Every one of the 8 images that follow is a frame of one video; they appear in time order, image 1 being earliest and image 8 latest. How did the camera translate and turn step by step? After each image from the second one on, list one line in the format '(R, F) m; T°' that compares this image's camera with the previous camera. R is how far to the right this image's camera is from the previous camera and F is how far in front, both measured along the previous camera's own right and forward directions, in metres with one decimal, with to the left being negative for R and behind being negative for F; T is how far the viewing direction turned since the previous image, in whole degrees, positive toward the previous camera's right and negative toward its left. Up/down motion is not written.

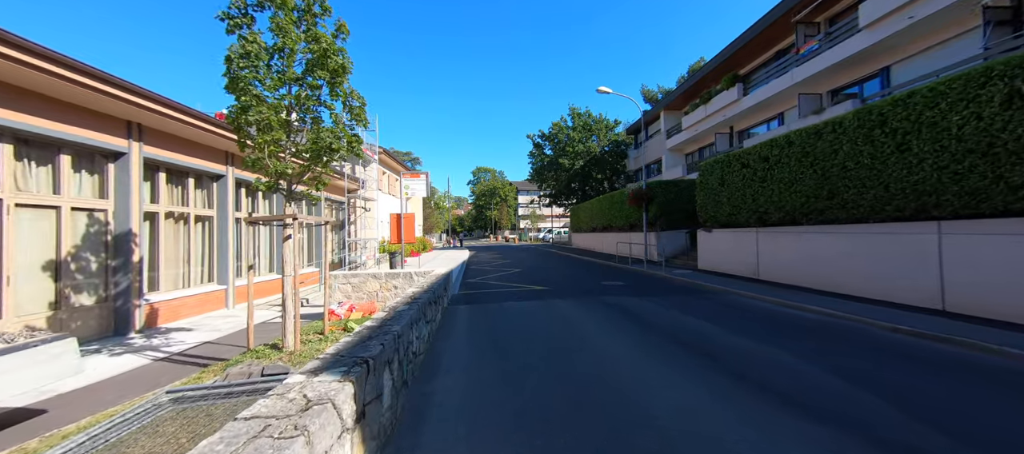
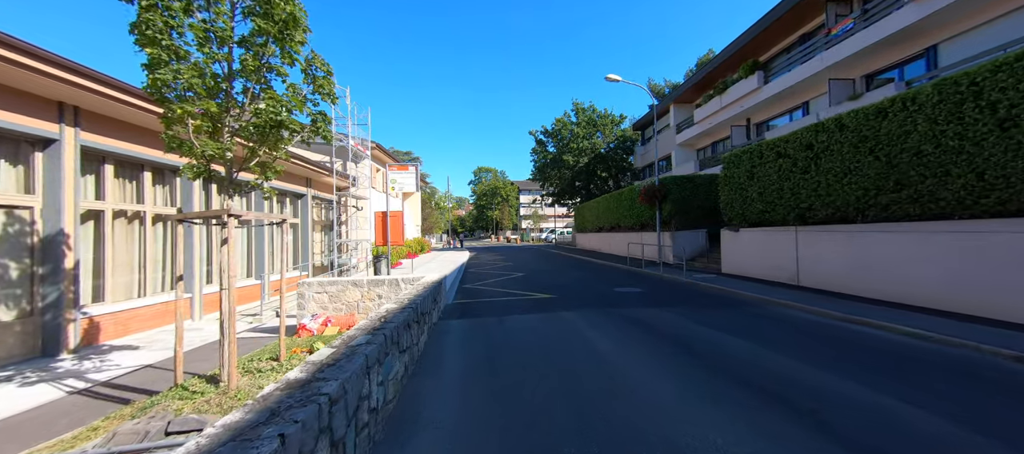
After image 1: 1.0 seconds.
(0.0, +1.3) m; 0°
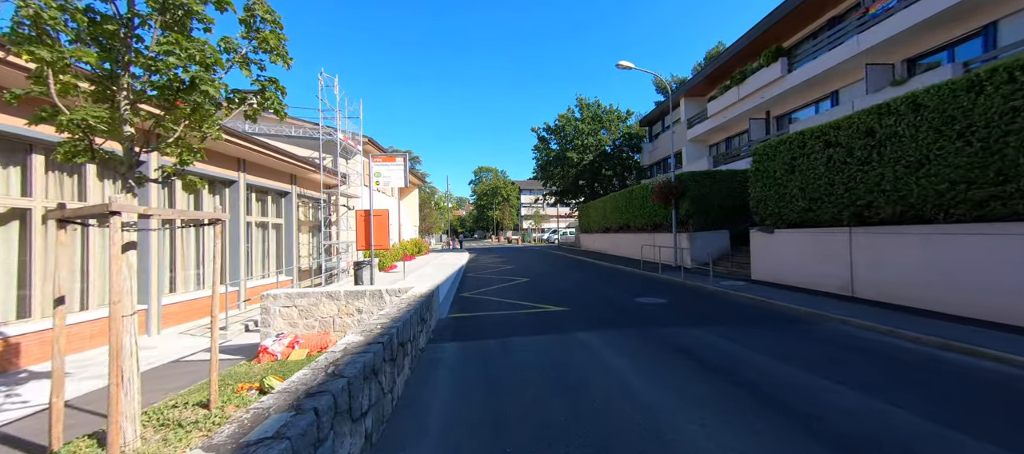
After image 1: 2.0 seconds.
(-0.1, +1.3) m; 0°
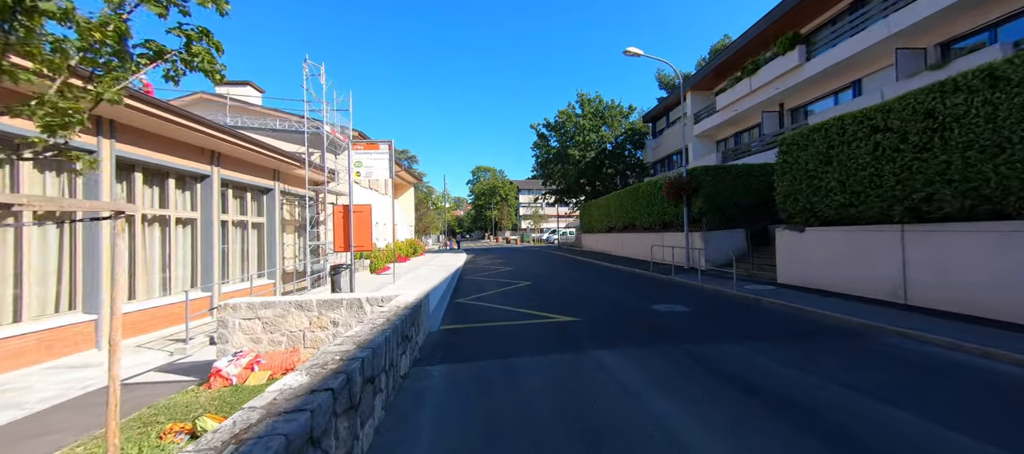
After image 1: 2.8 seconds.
(-0.1, +1.0) m; 0°
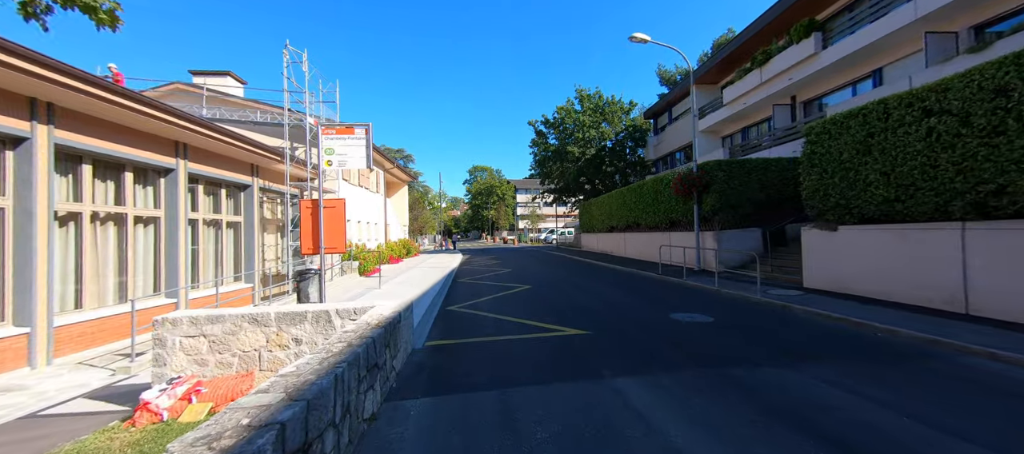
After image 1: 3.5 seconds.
(0.0, +1.0) m; 0°
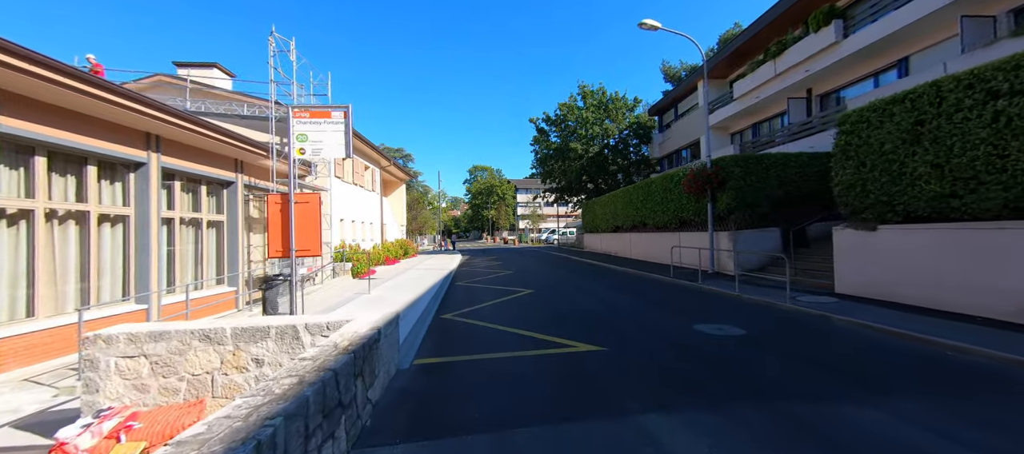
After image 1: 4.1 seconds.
(0.0, +0.8) m; 0°
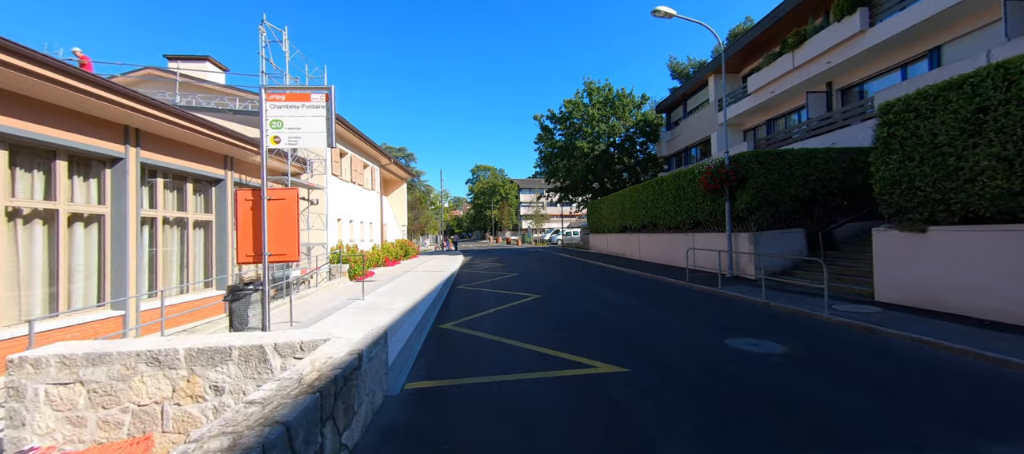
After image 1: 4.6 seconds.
(-0.1, +0.7) m; 0°
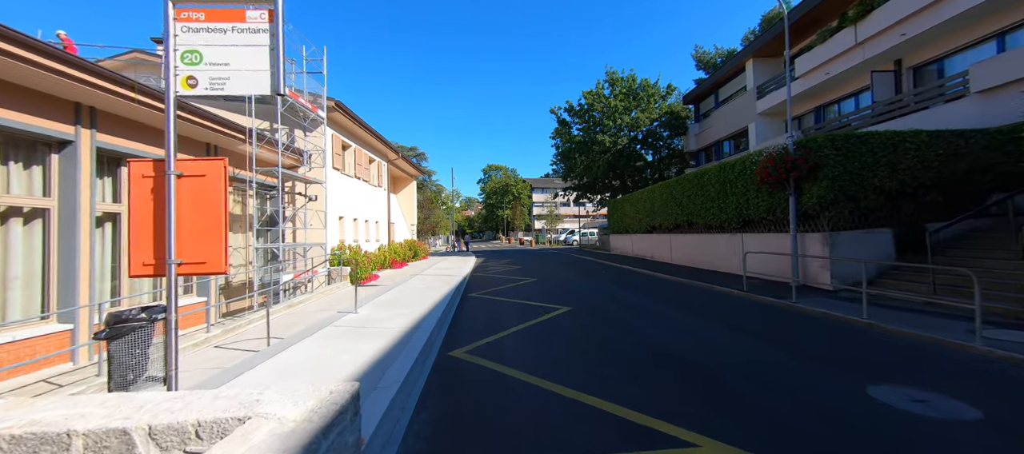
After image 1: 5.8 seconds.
(-0.3, +1.6) m; -2°
